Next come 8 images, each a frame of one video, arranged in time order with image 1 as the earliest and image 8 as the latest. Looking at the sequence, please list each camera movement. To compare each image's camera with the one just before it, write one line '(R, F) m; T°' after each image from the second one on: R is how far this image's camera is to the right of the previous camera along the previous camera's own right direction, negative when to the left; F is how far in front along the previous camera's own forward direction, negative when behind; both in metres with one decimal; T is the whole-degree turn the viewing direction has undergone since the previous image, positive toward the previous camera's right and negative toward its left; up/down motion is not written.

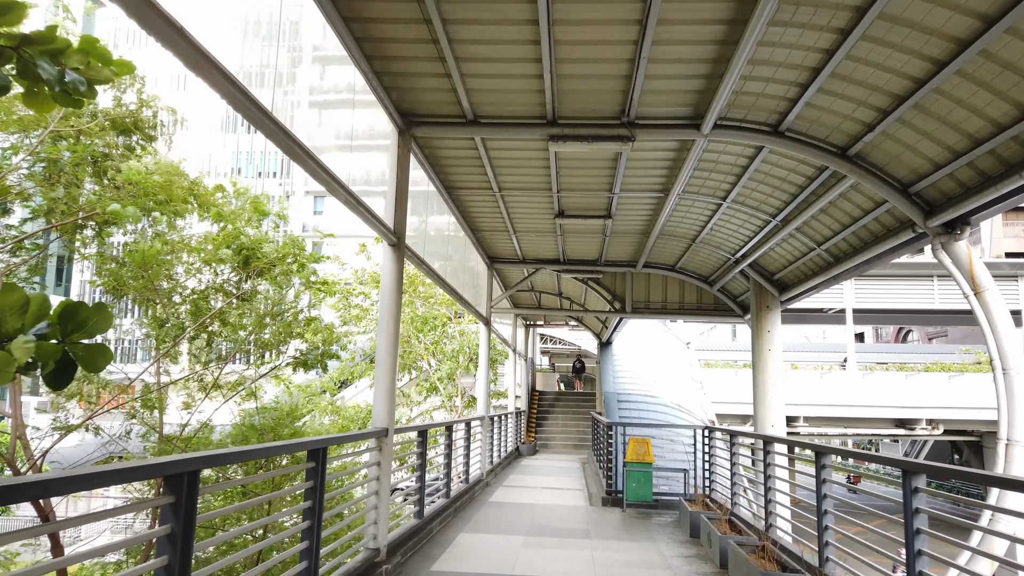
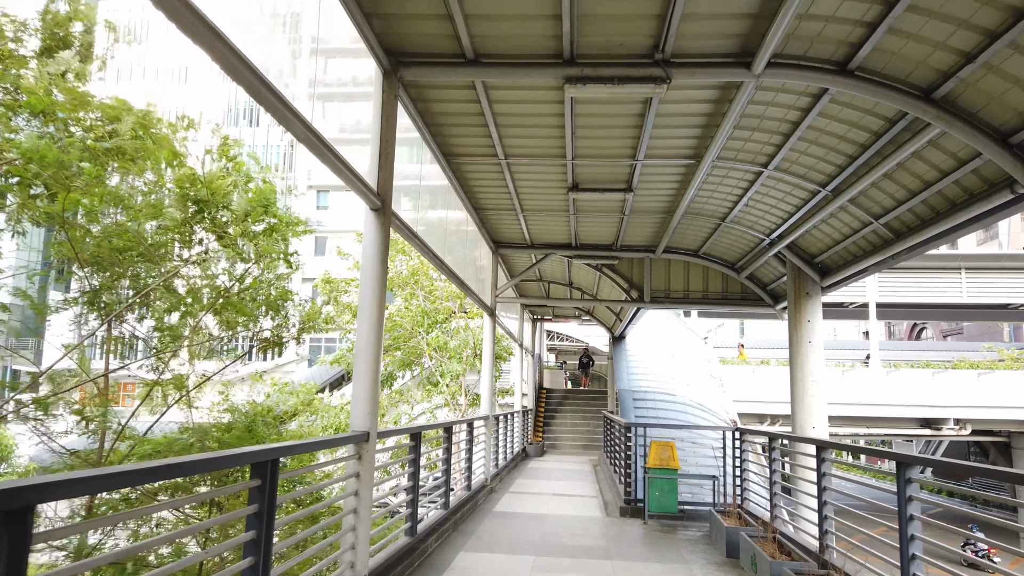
(0.0, +0.9) m; 0°
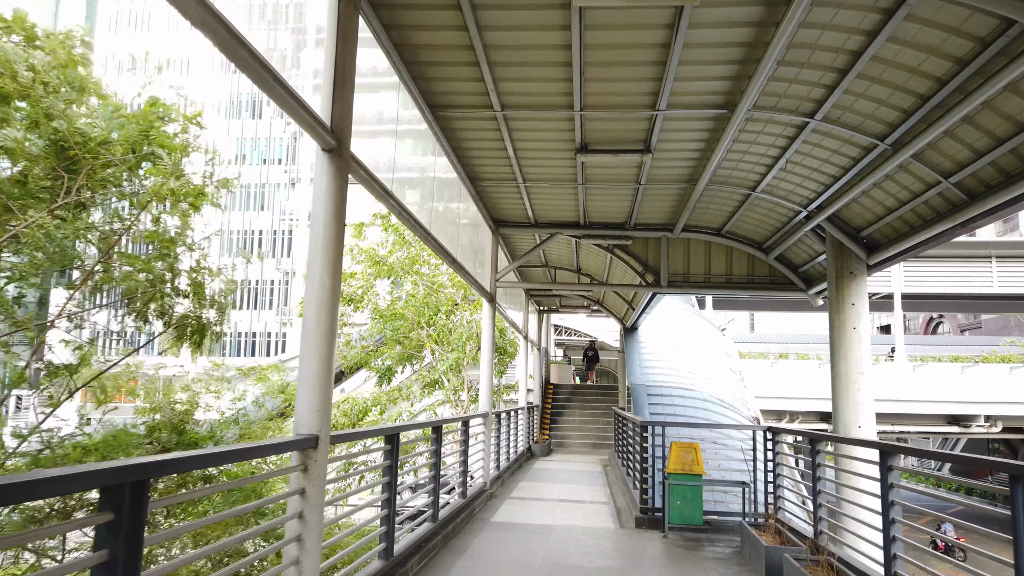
(+0.1, +1.0) m; -1°
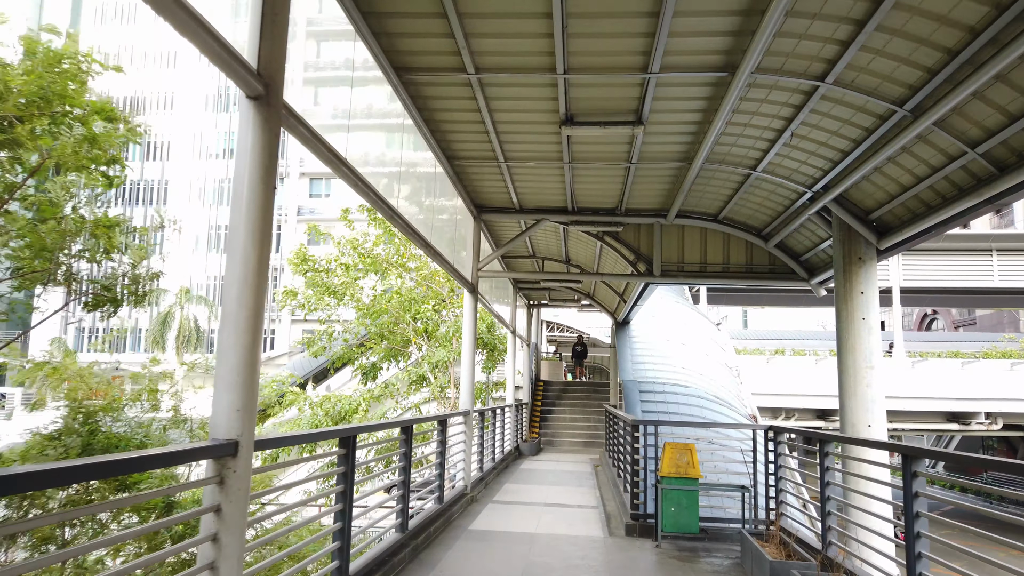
(+0.1, +0.6) m; 0°
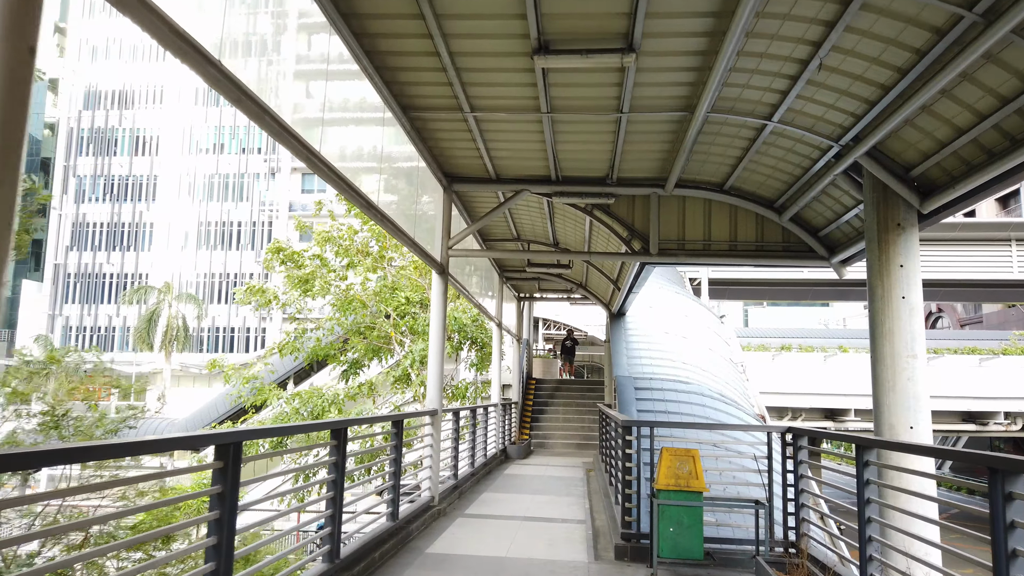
(+0.2, +1.1) m; 0°
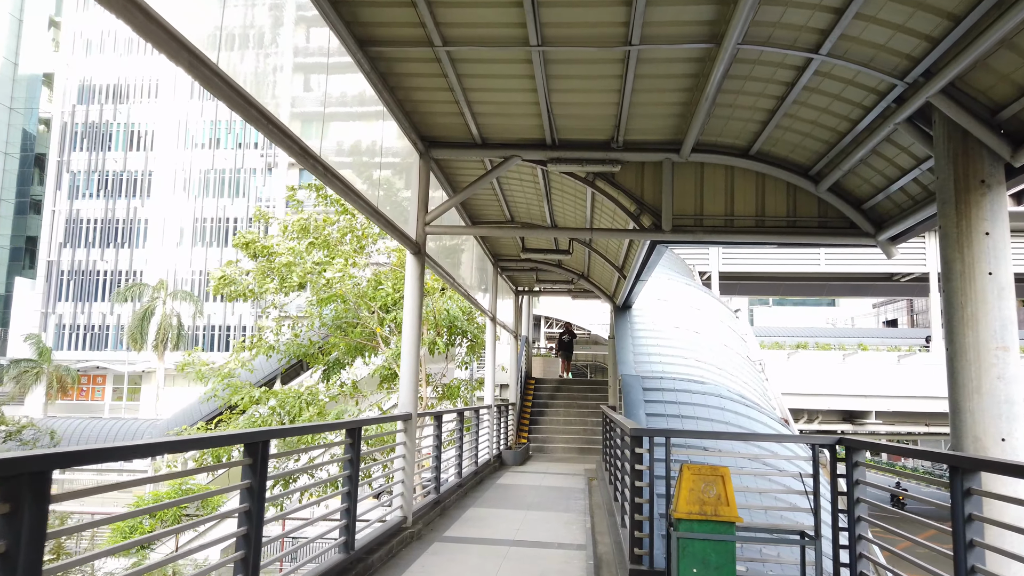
(+0.1, +1.1) m; 0°
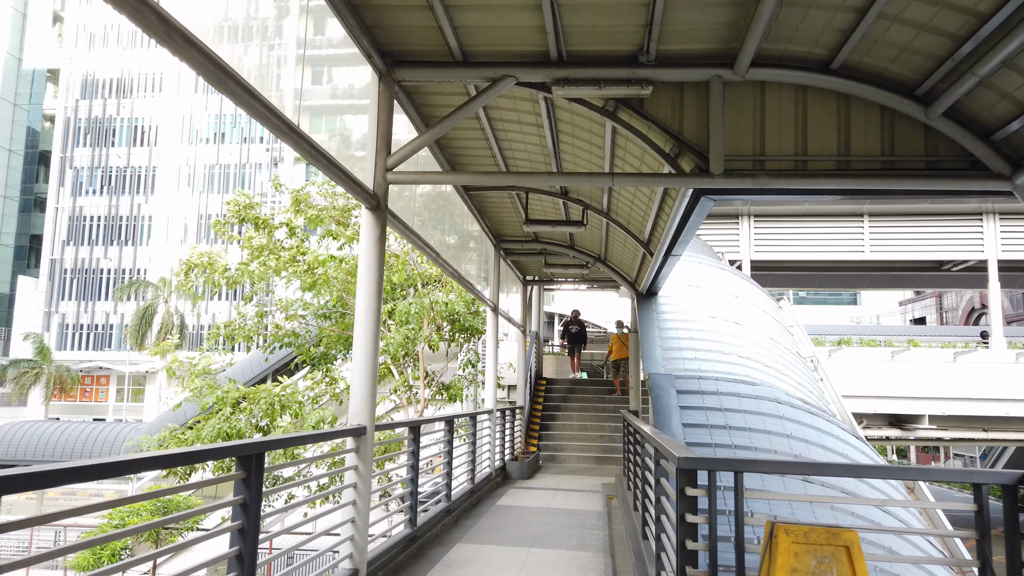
(+0.1, +1.6) m; -1°
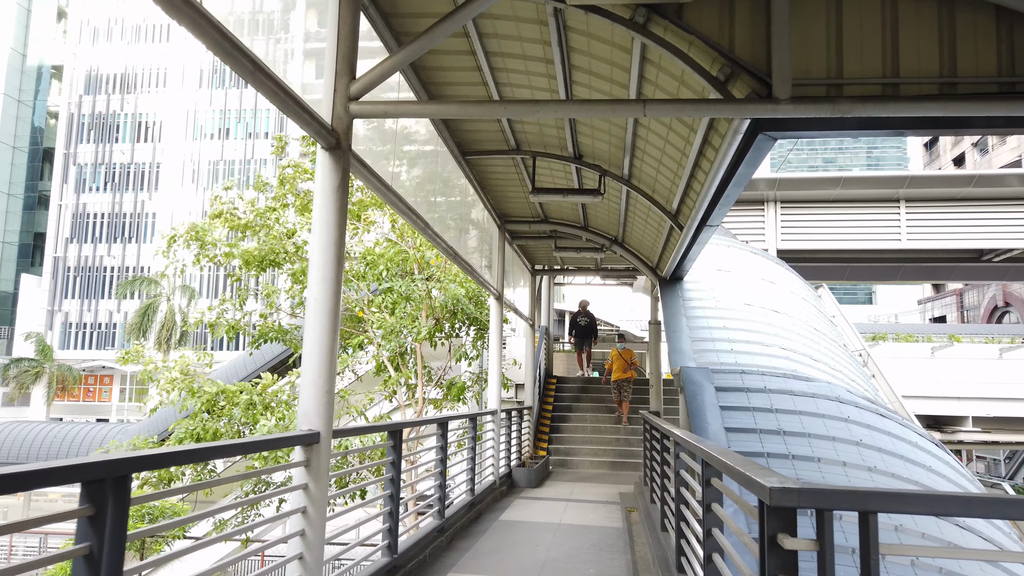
(0.0, +1.0) m; -1°
